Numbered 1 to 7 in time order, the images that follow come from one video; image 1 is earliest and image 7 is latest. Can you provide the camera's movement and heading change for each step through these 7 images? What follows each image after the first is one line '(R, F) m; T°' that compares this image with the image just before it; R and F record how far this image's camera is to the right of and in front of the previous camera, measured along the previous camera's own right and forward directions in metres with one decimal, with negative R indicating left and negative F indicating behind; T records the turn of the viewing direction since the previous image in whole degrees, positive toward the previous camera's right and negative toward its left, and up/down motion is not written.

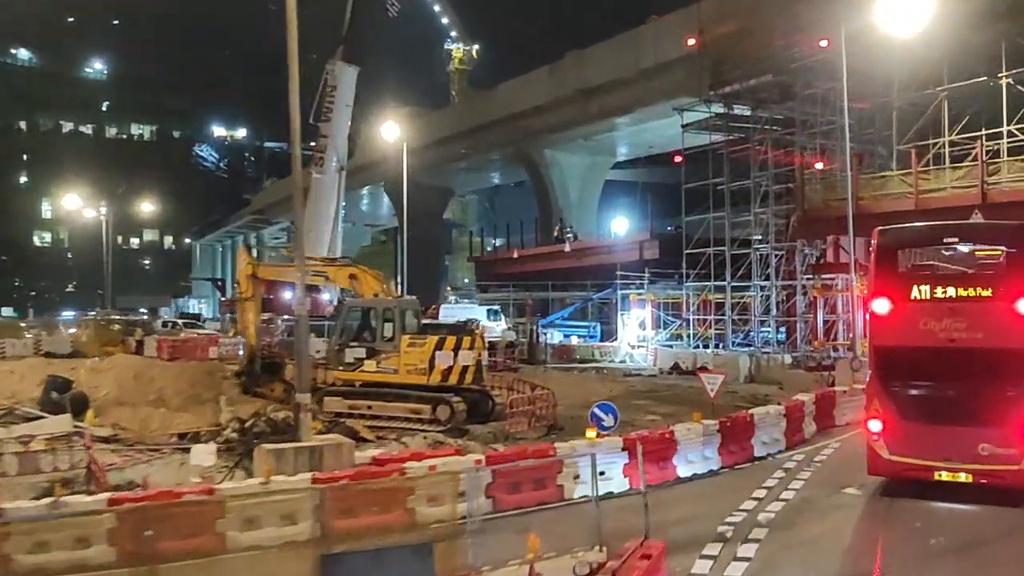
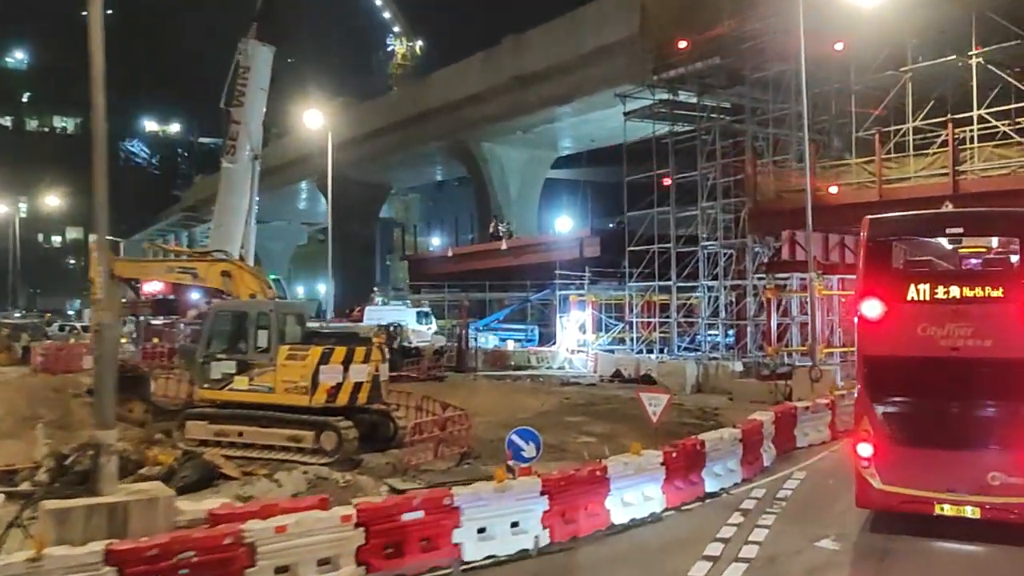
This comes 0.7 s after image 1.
(+0.7, +2.9) m; +3°
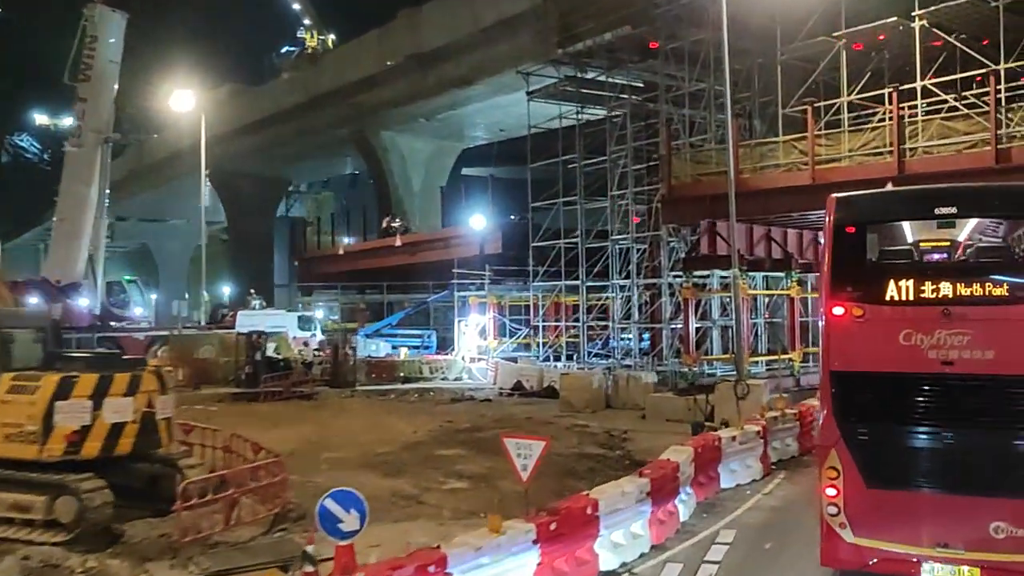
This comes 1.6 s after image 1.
(+1.1, +3.8) m; +5°
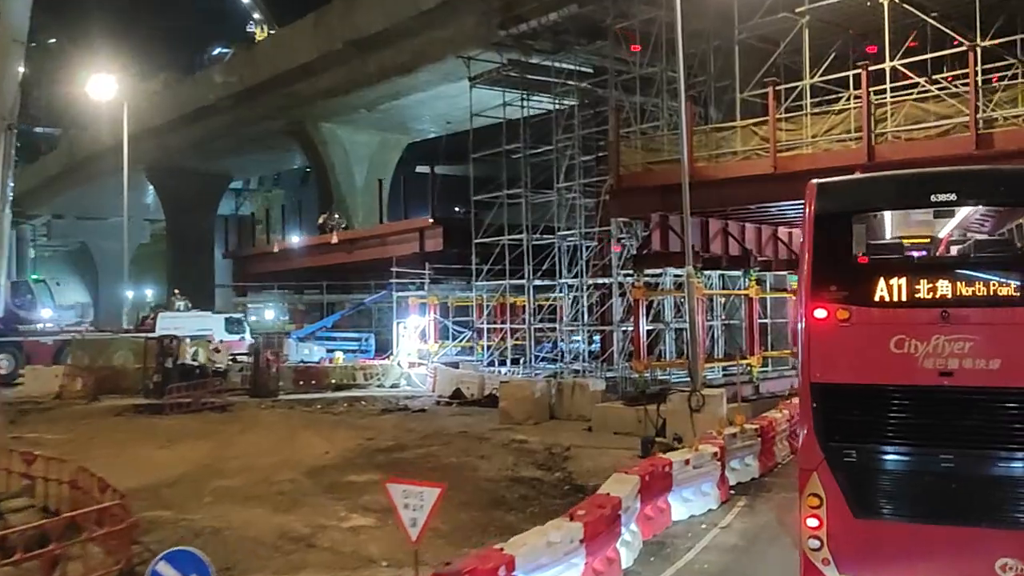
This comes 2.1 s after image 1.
(+0.5, +2.0) m; +3°
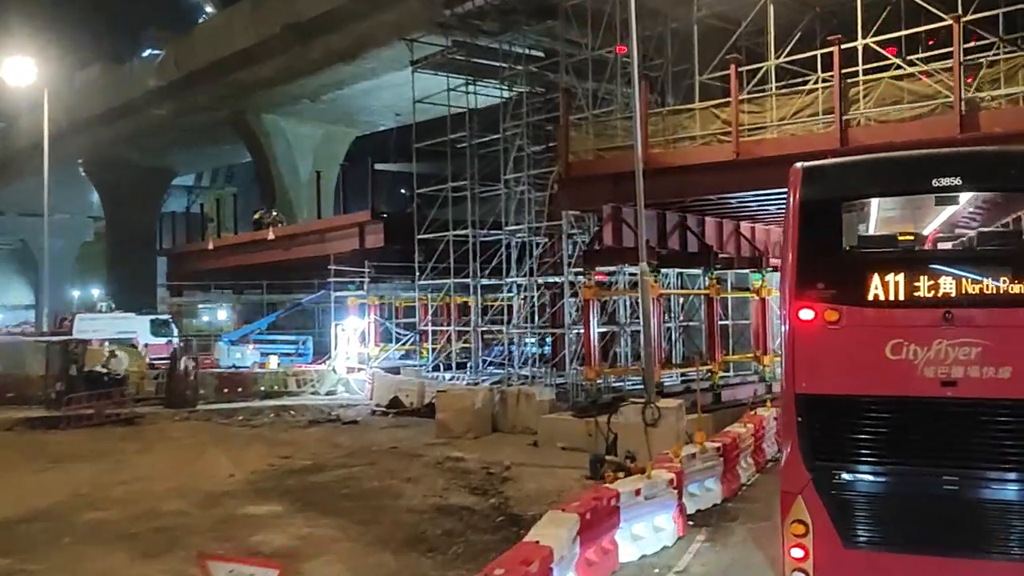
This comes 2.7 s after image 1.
(+0.4, +1.8) m; +2°
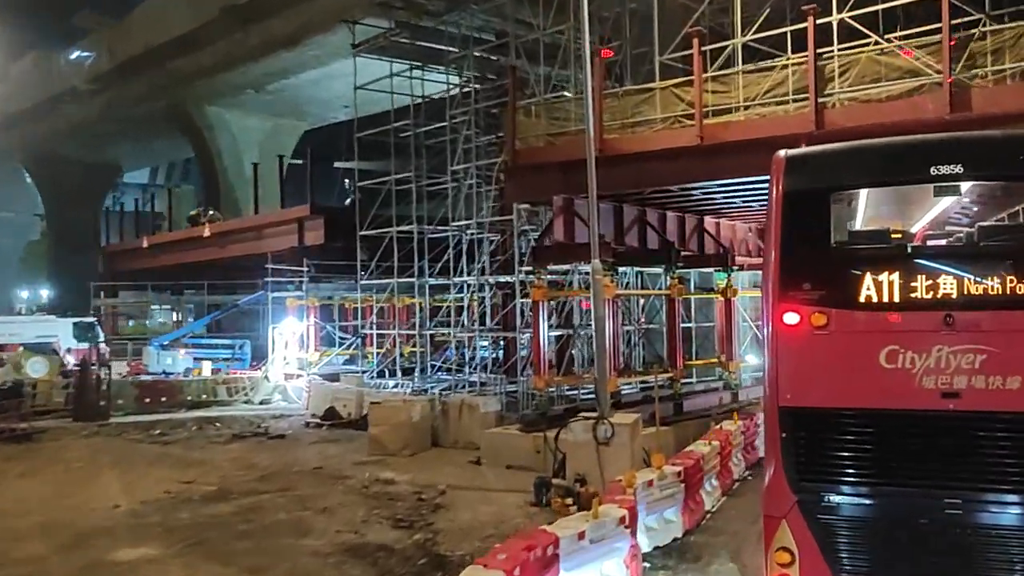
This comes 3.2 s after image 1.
(+0.4, +1.7) m; +2°
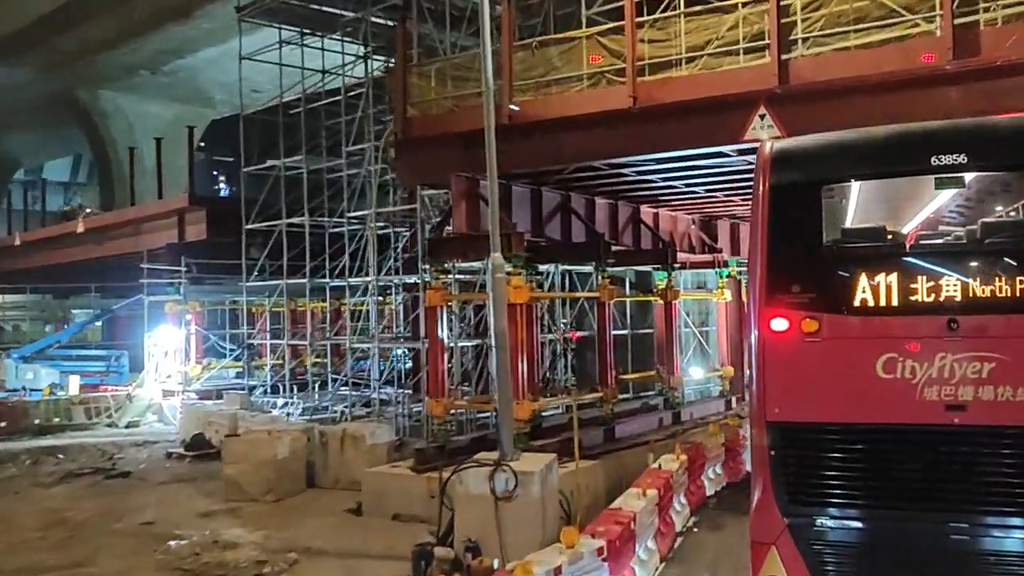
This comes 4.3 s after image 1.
(+0.7, +3.1) m; +3°
